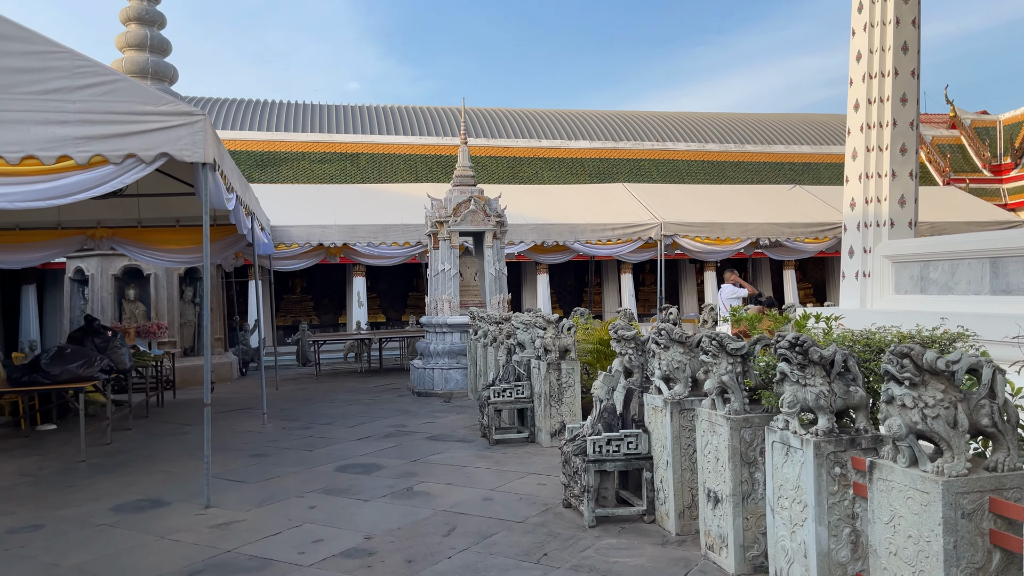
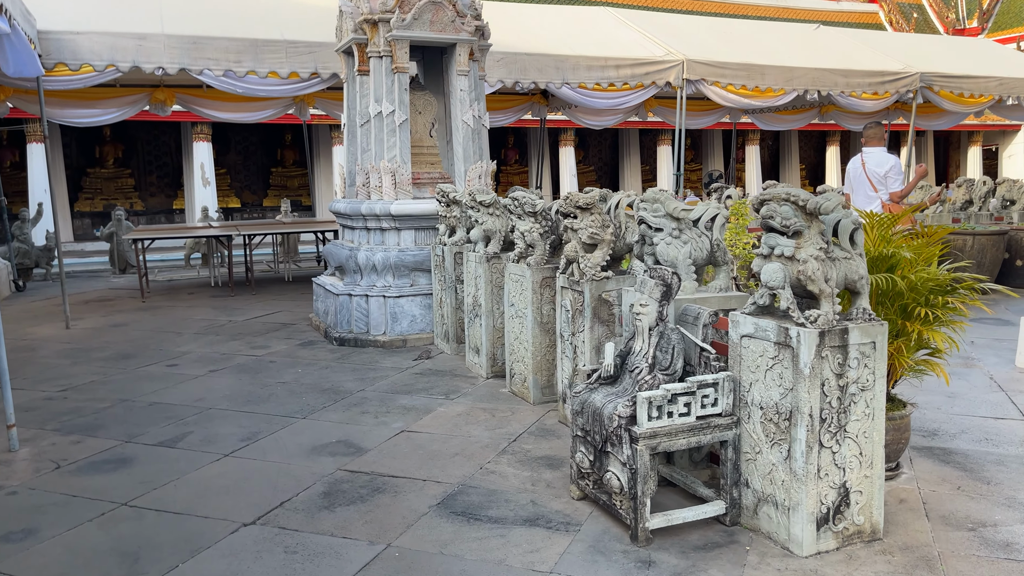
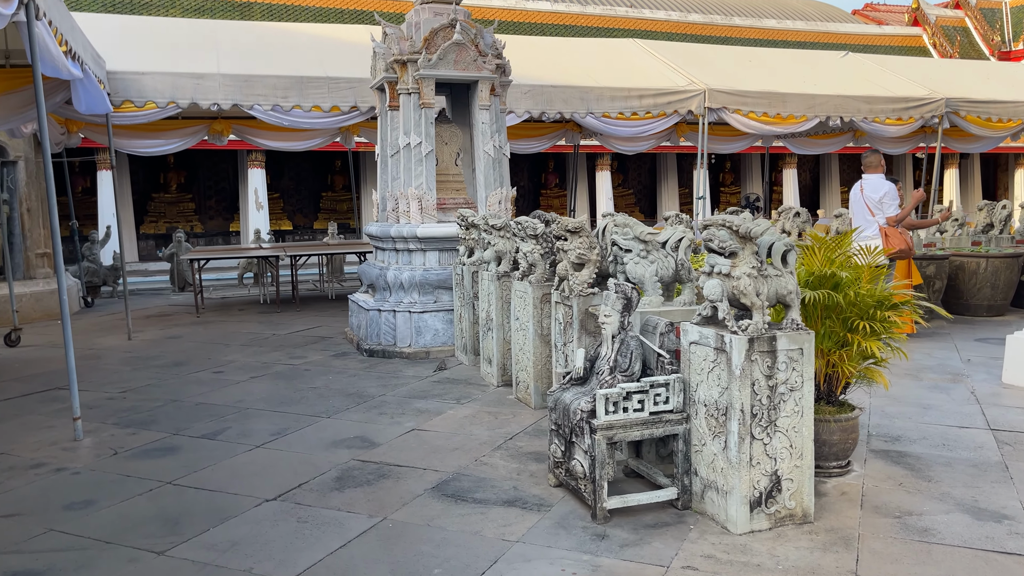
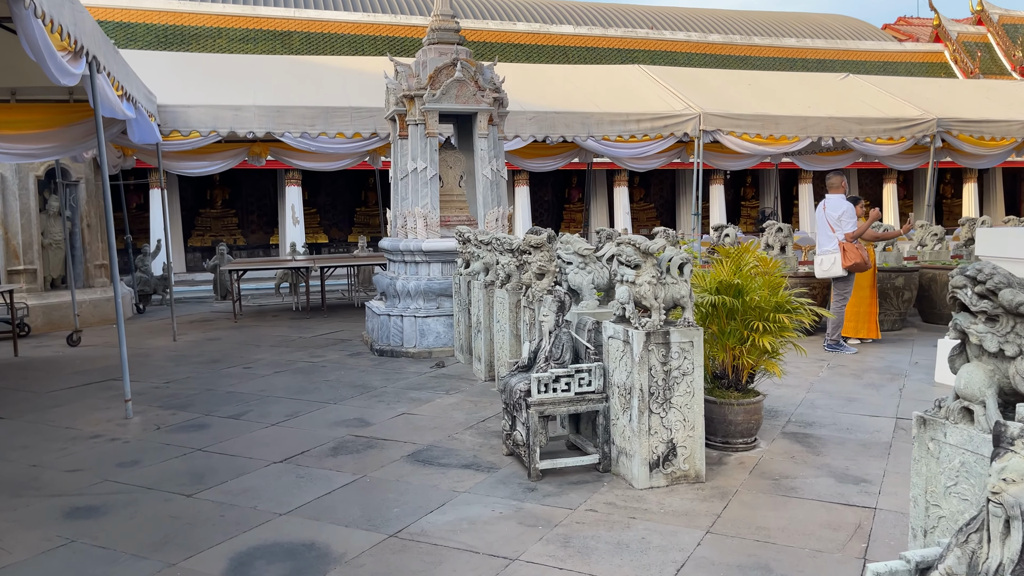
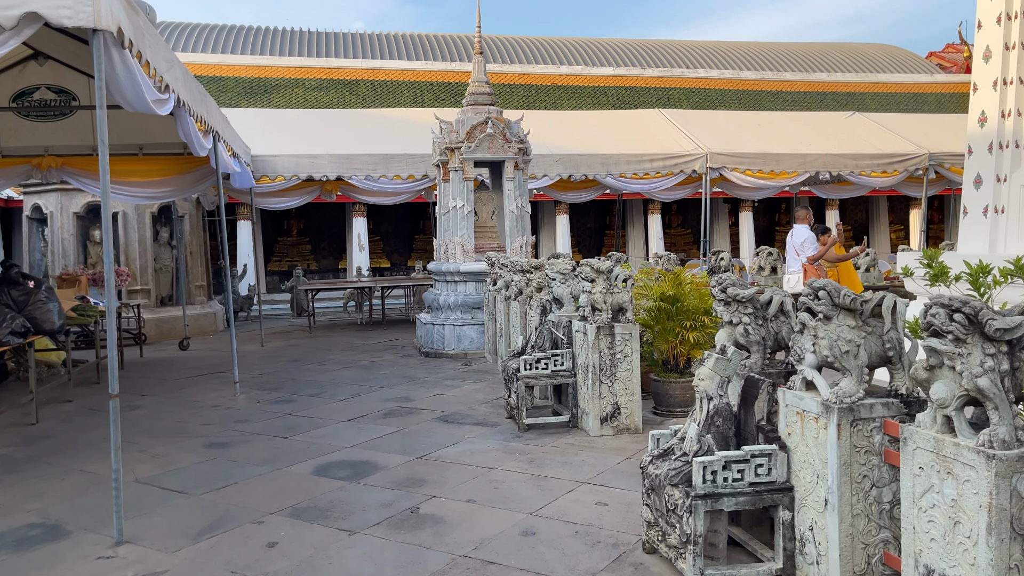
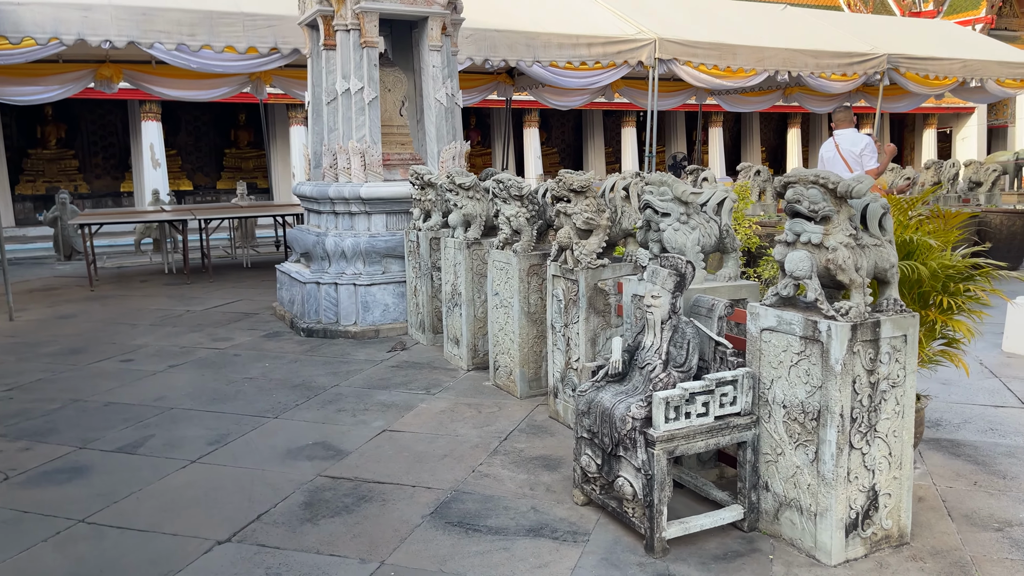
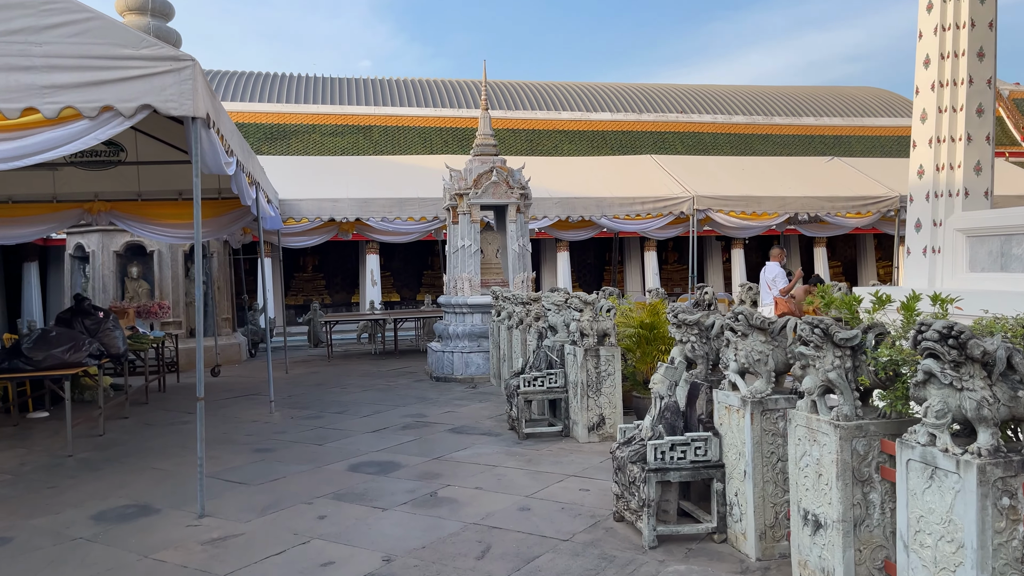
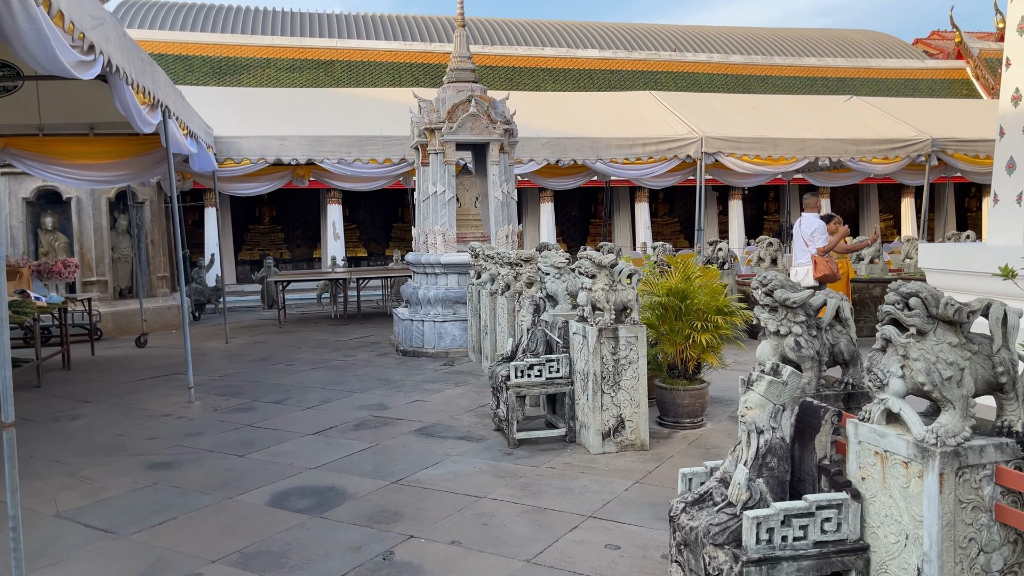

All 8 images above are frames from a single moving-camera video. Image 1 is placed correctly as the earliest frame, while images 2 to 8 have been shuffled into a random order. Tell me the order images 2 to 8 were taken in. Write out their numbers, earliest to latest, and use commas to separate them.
7, 5, 8, 4, 3, 2, 6
